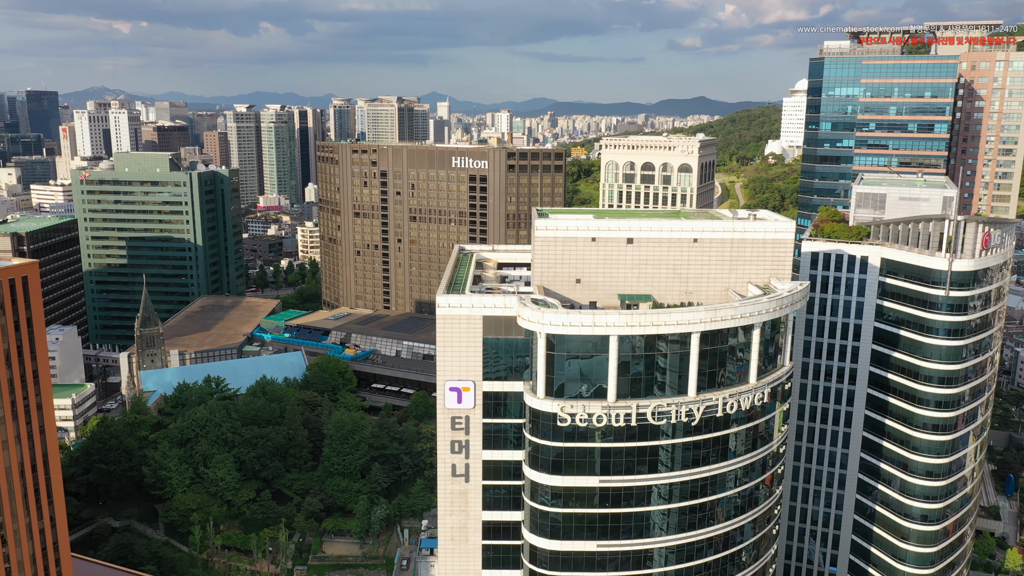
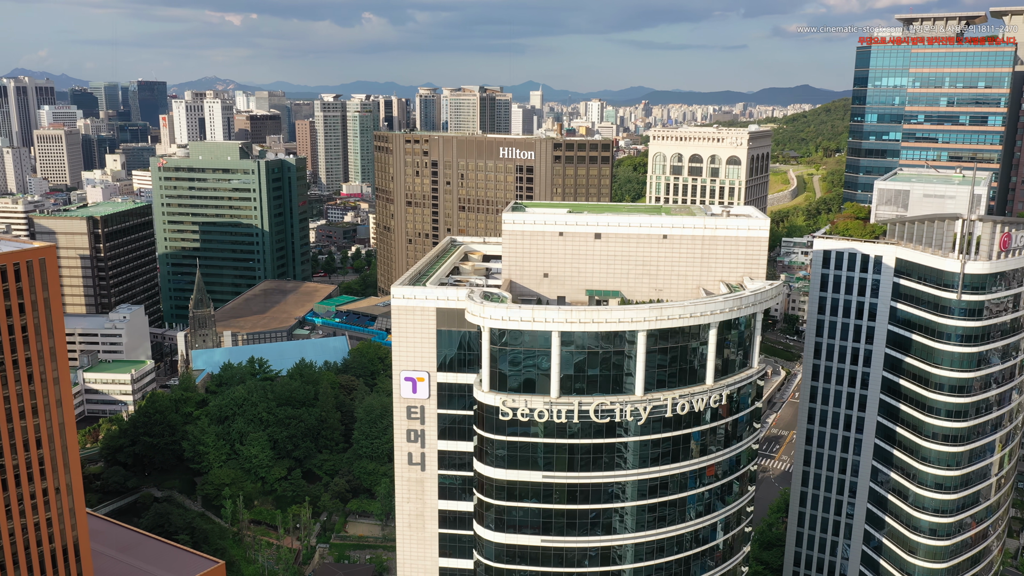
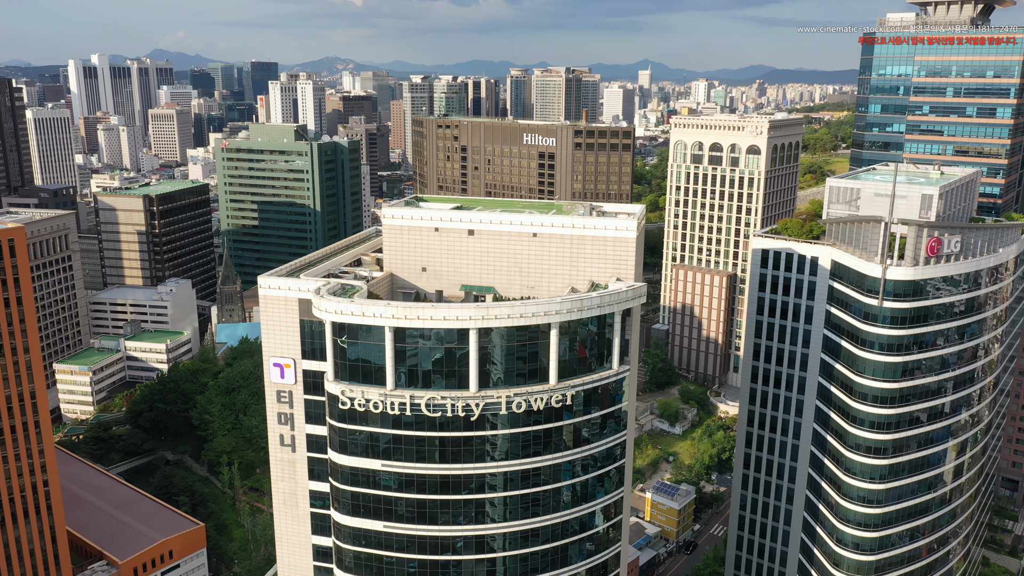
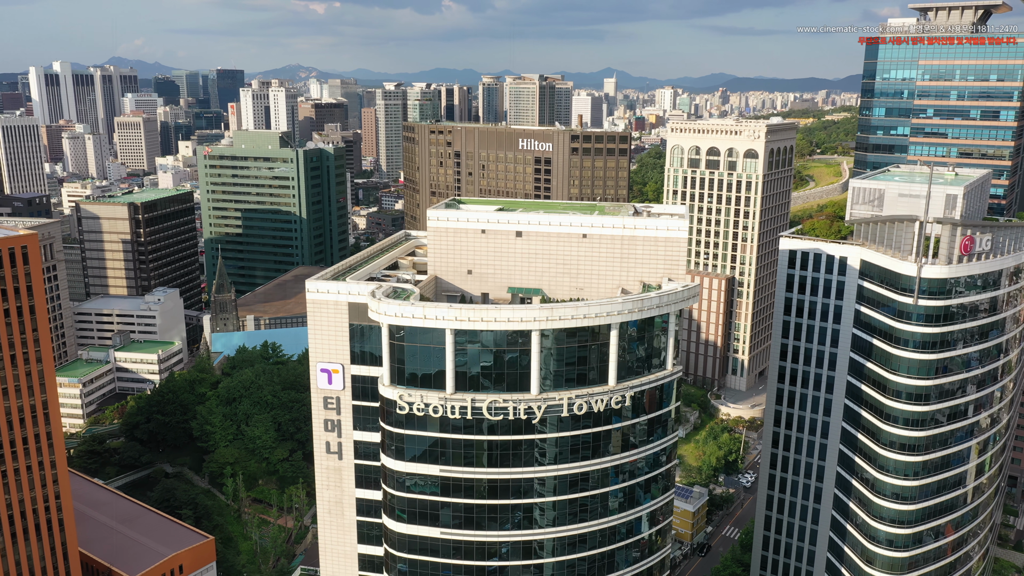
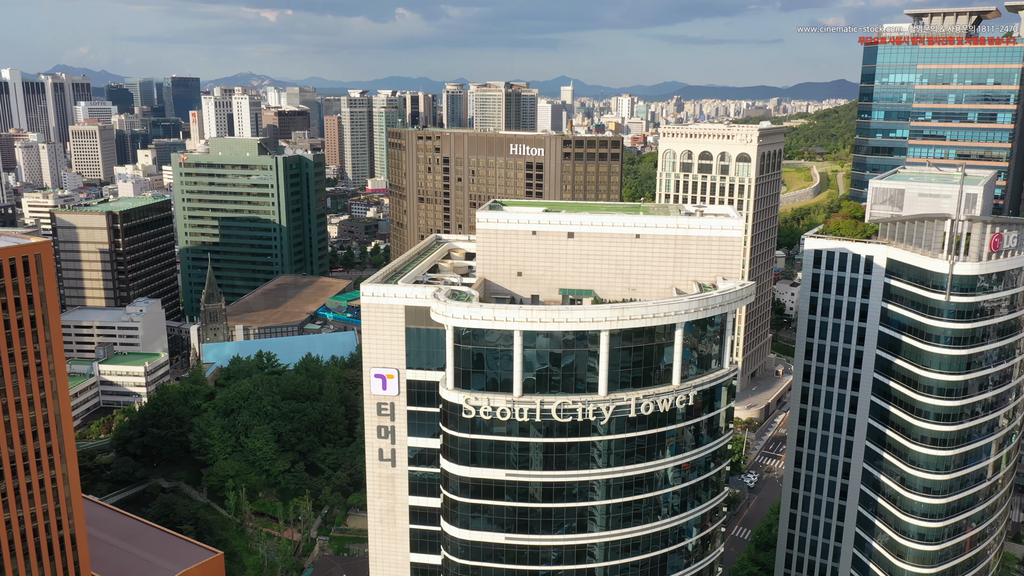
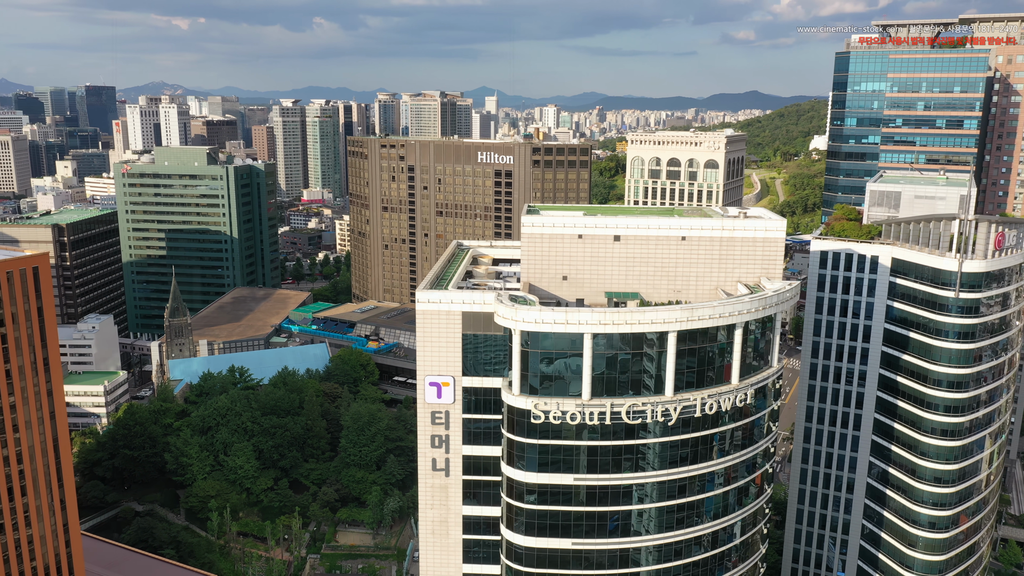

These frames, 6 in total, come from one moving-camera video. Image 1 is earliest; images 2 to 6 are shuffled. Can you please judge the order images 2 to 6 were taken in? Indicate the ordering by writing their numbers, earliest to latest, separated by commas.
6, 2, 5, 4, 3
